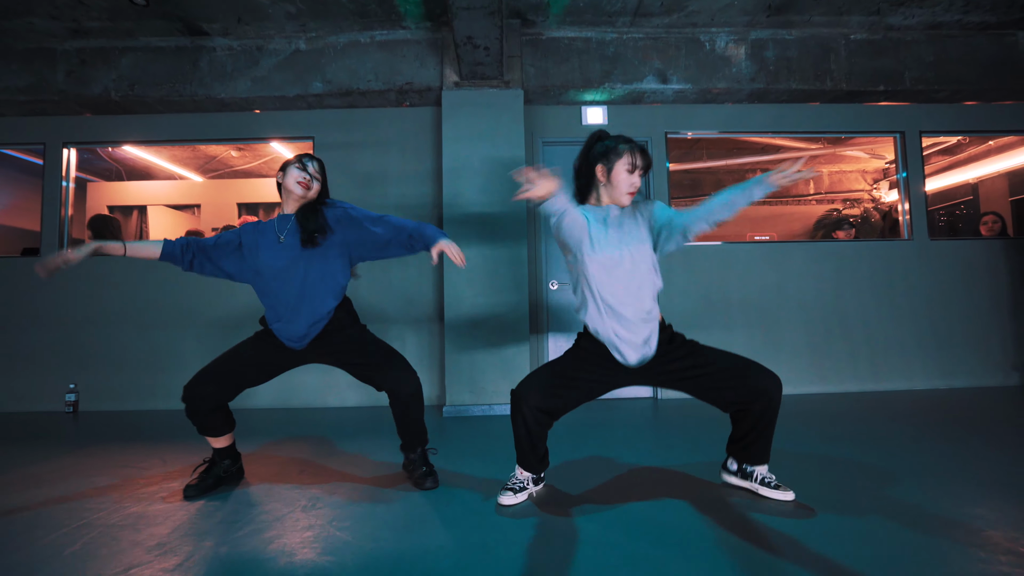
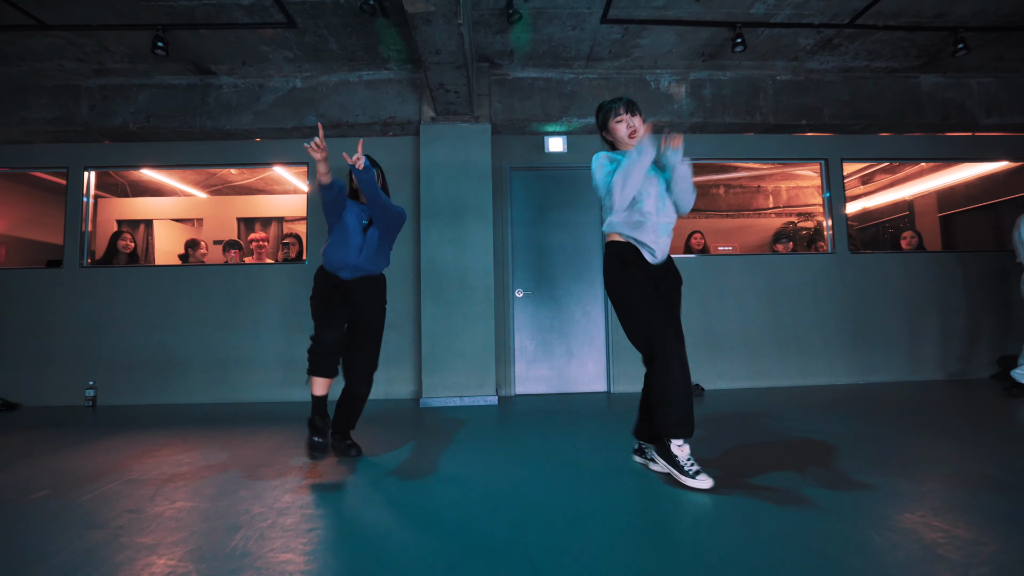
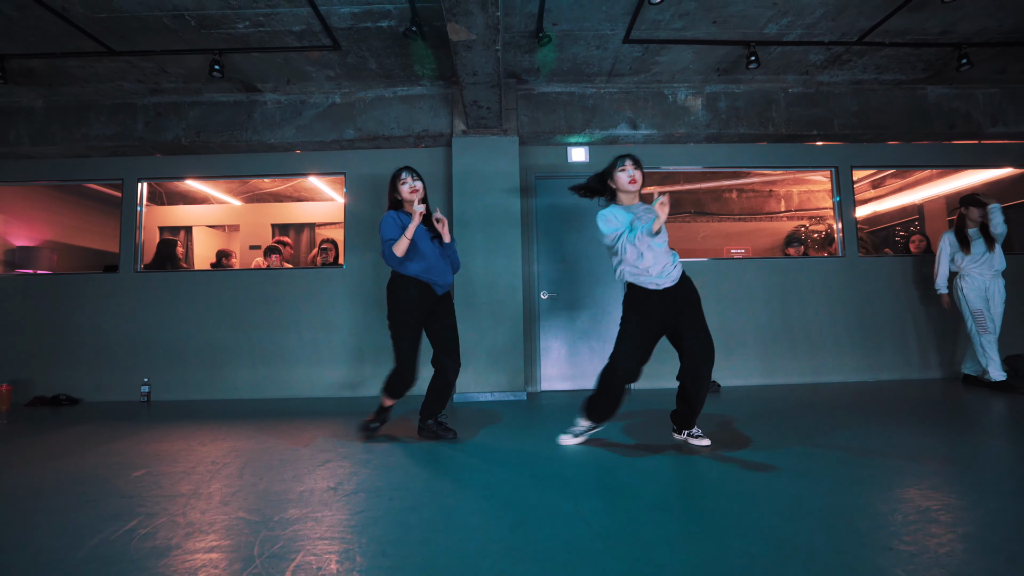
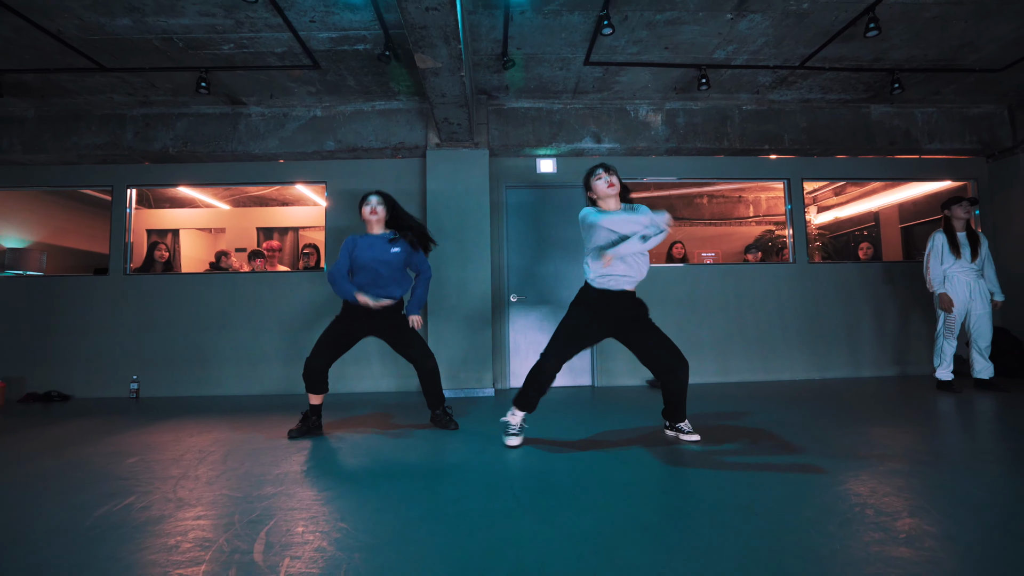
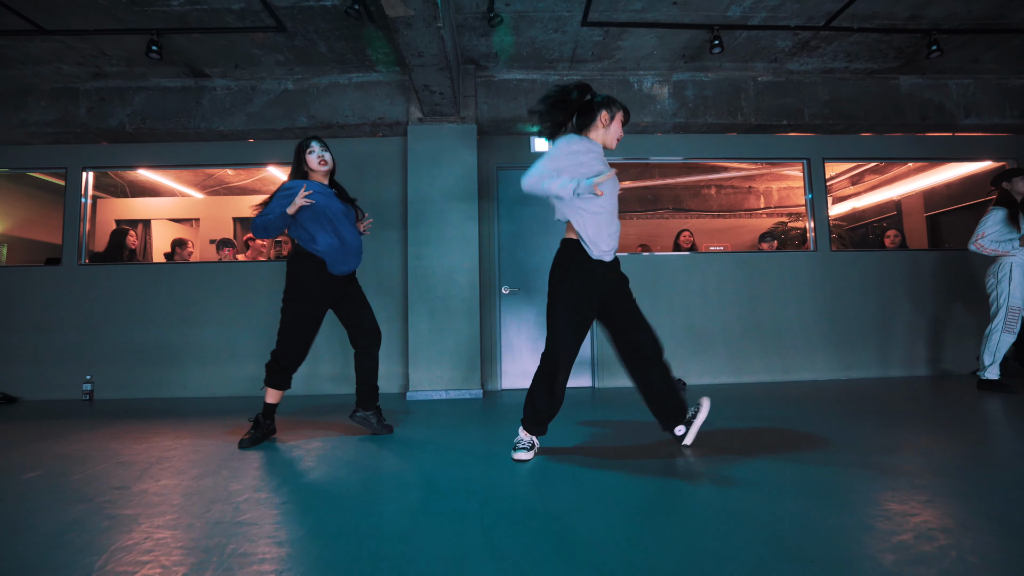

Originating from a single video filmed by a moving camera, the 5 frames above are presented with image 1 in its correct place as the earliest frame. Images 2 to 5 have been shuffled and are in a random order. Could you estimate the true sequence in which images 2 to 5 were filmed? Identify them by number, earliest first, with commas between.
3, 2, 4, 5
